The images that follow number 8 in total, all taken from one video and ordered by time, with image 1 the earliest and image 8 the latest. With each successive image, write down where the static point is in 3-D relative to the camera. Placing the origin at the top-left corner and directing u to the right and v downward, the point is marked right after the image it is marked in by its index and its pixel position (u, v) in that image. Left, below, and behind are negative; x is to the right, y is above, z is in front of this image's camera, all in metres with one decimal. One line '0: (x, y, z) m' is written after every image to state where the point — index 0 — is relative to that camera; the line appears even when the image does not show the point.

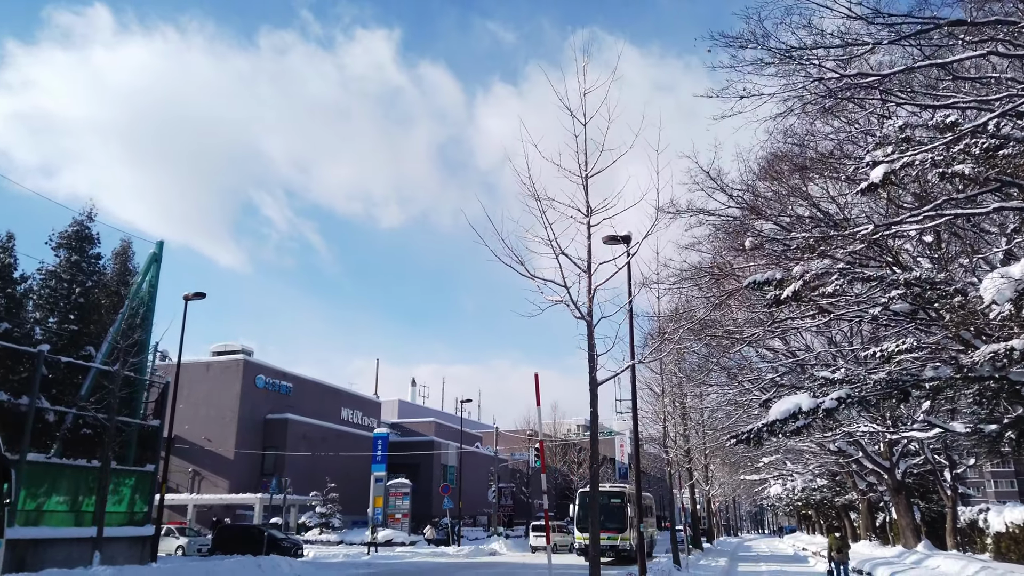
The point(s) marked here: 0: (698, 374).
0: (+4.4, -2.0, +17.4) m
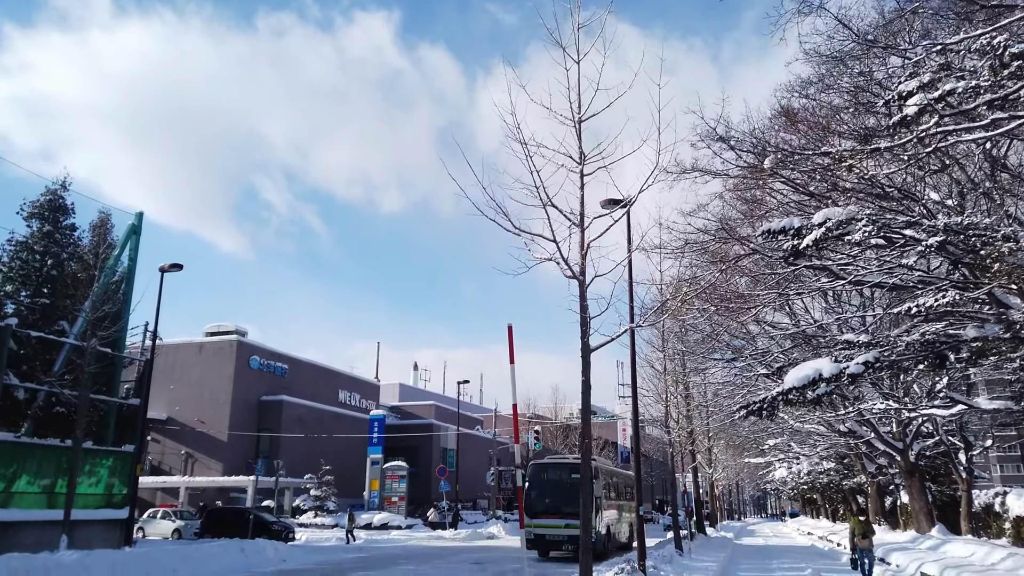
0: (+4.2, -1.3, +16.4) m
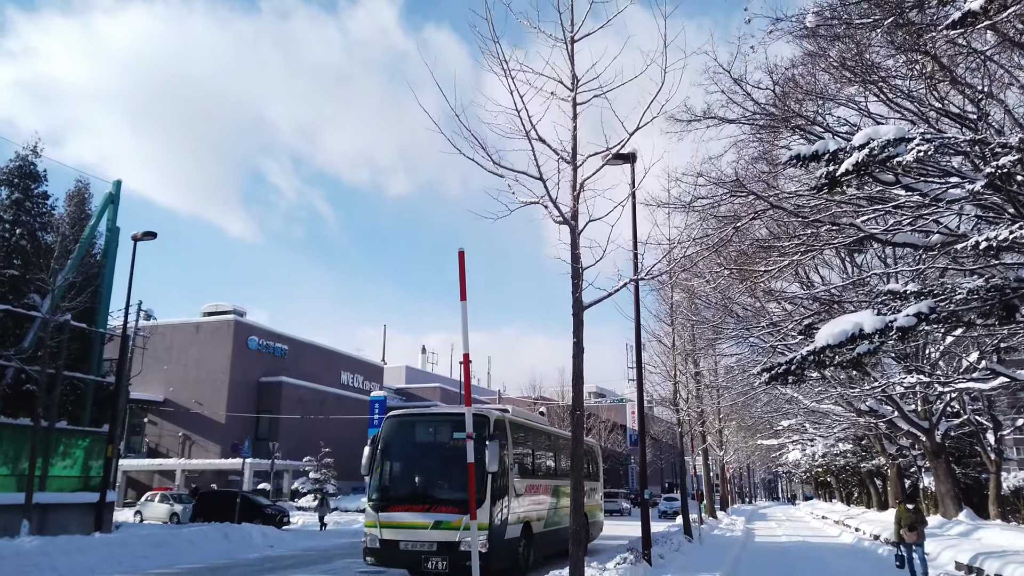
0: (+4.1, -0.6, +15.2) m
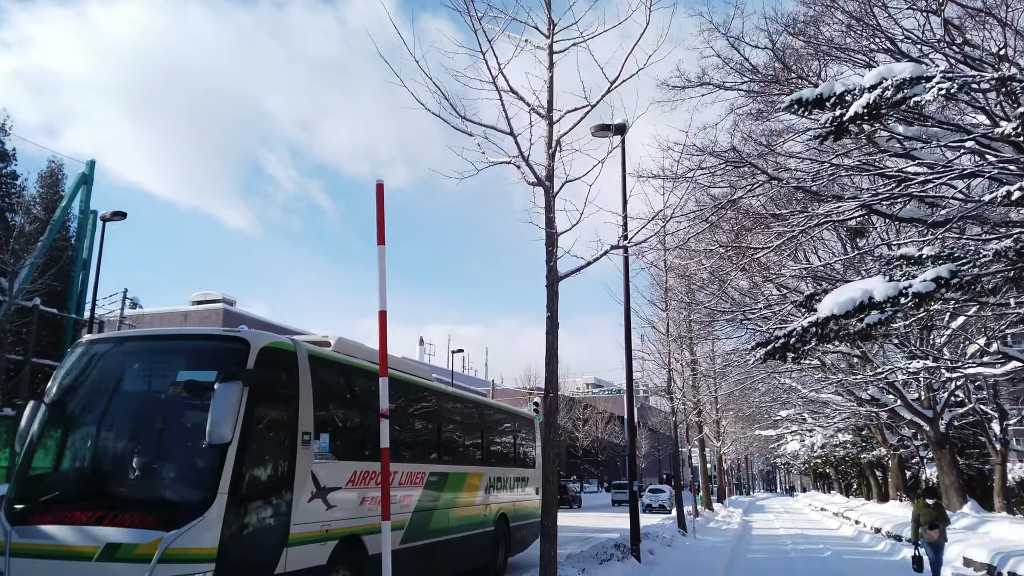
0: (+3.8, -0.2, +14.5) m
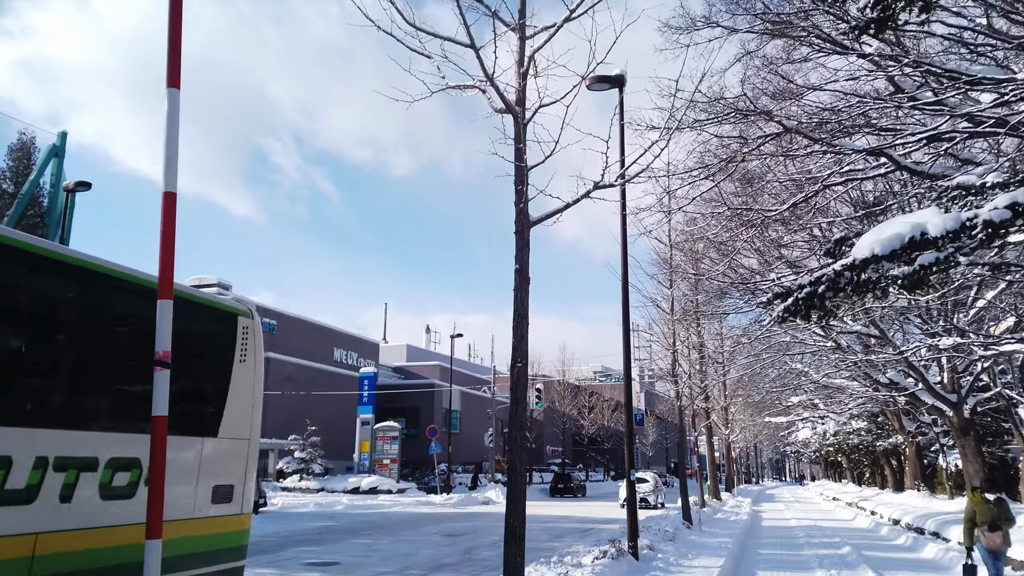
0: (+3.6, +0.3, +13.3) m
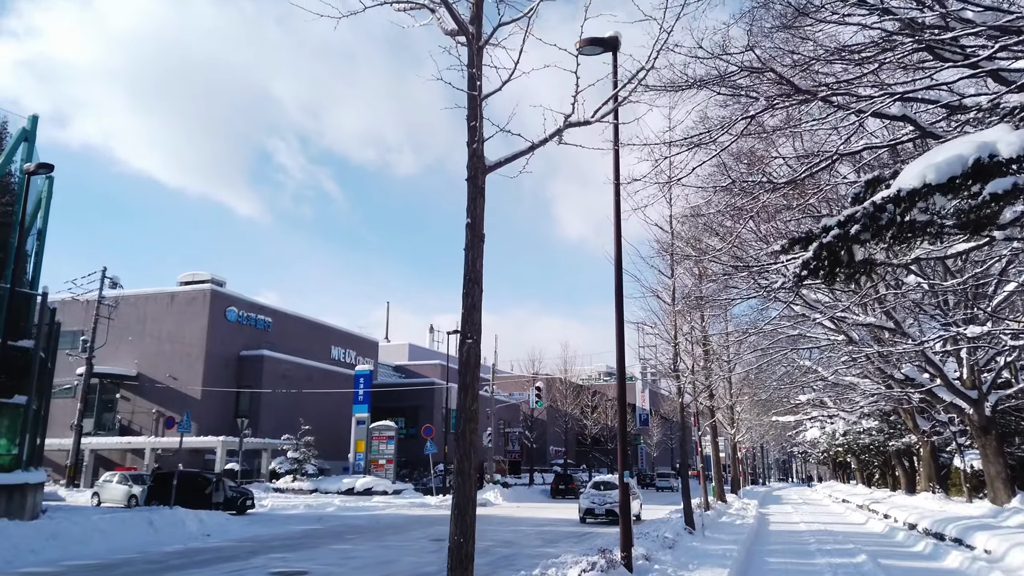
0: (+3.4, +0.5, +12.3) m
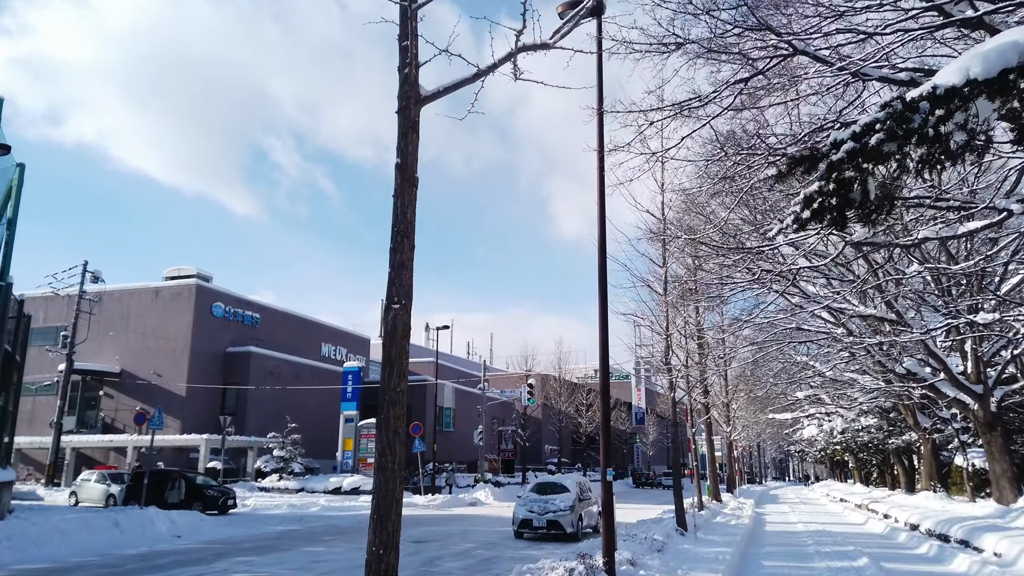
0: (+3.1, +0.7, +11.6) m
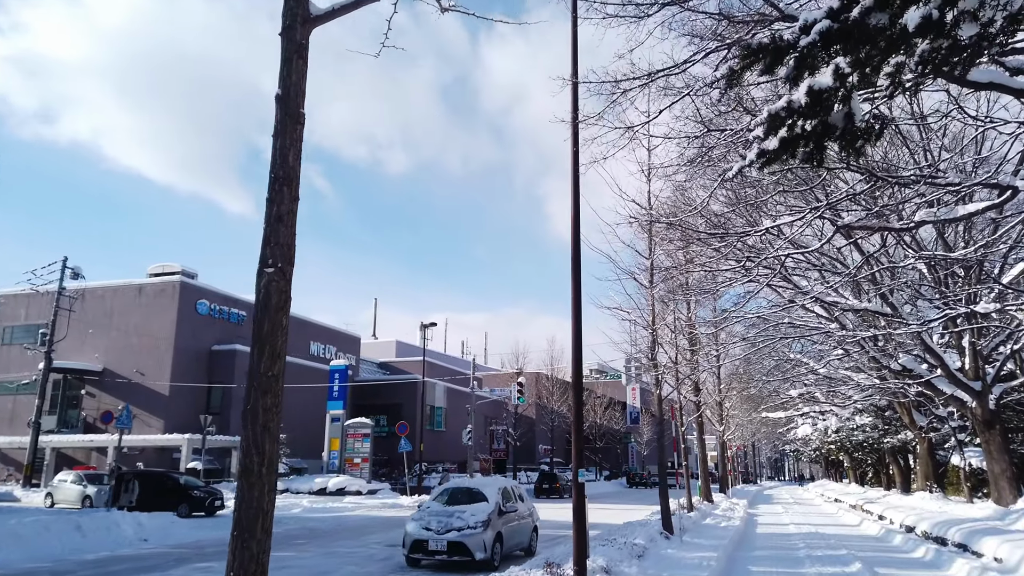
0: (+2.8, +0.8, +11.0) m
